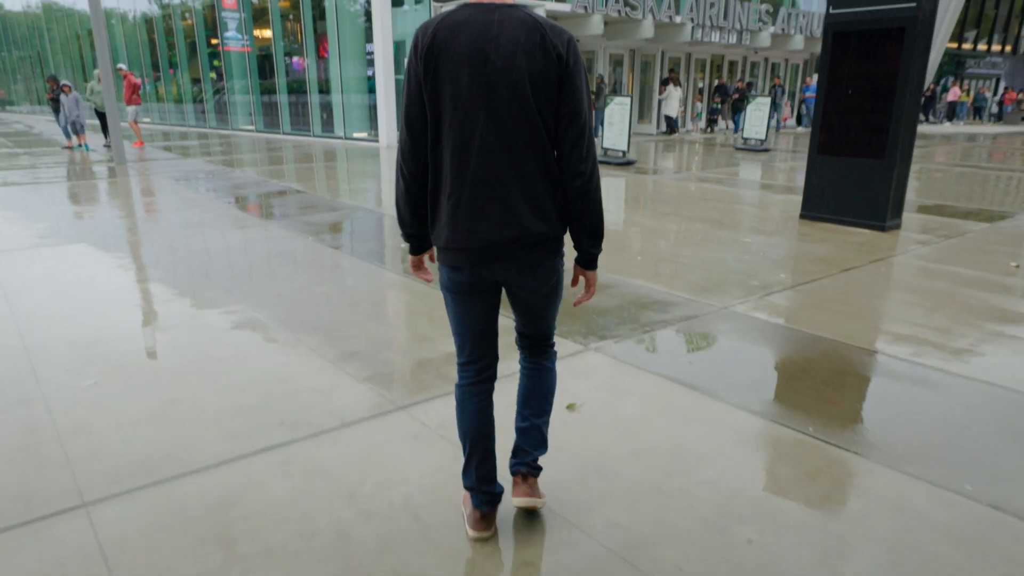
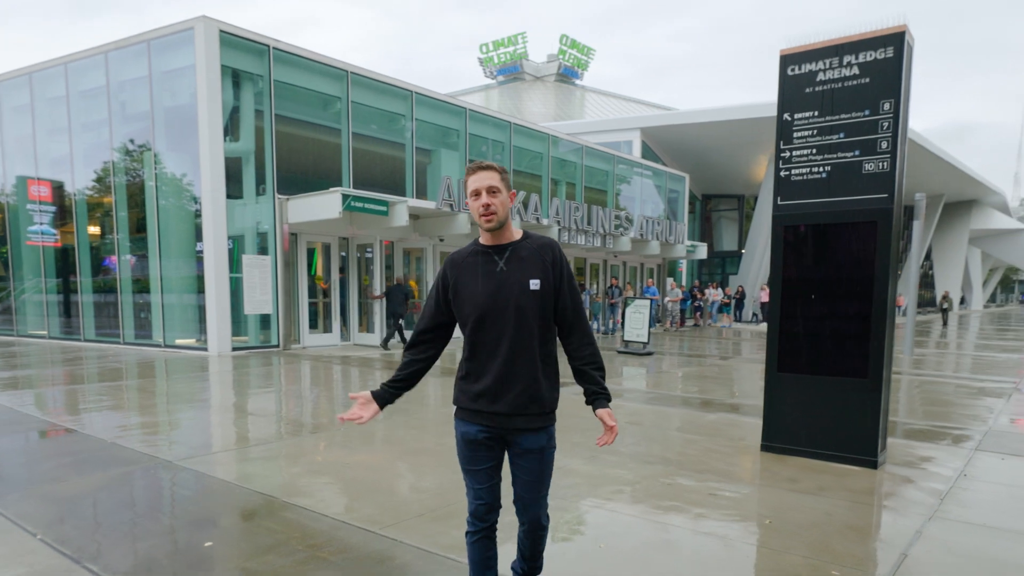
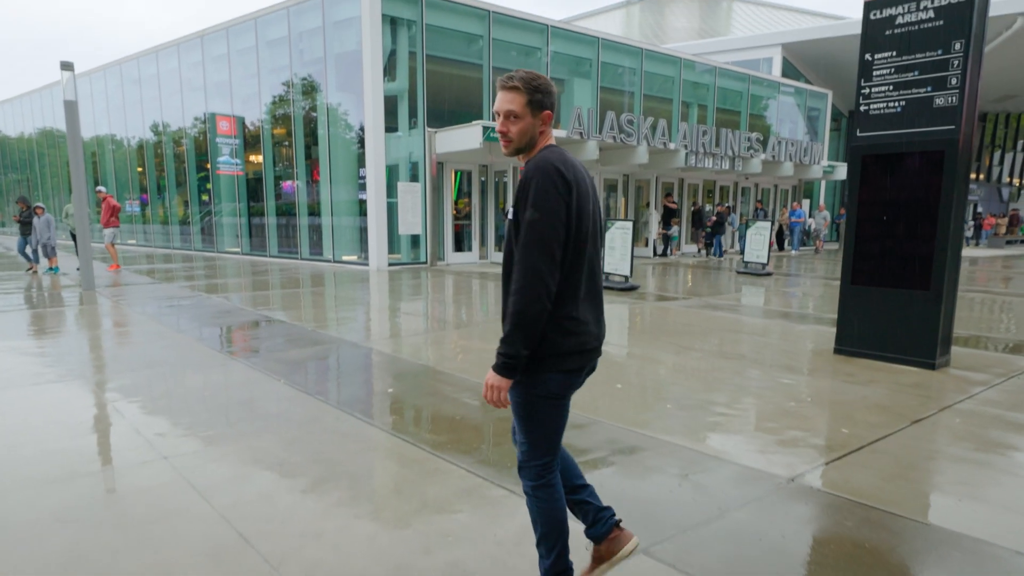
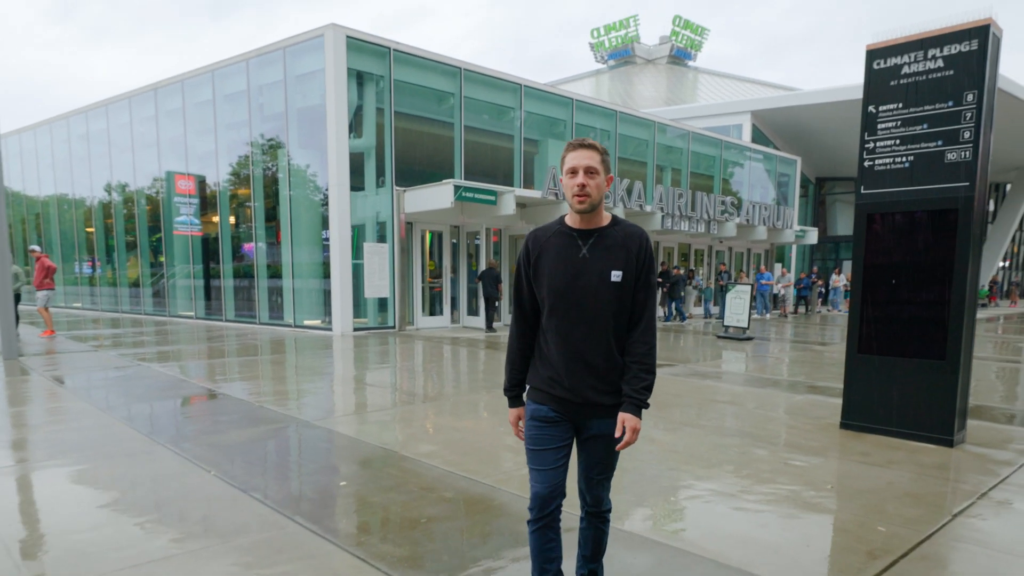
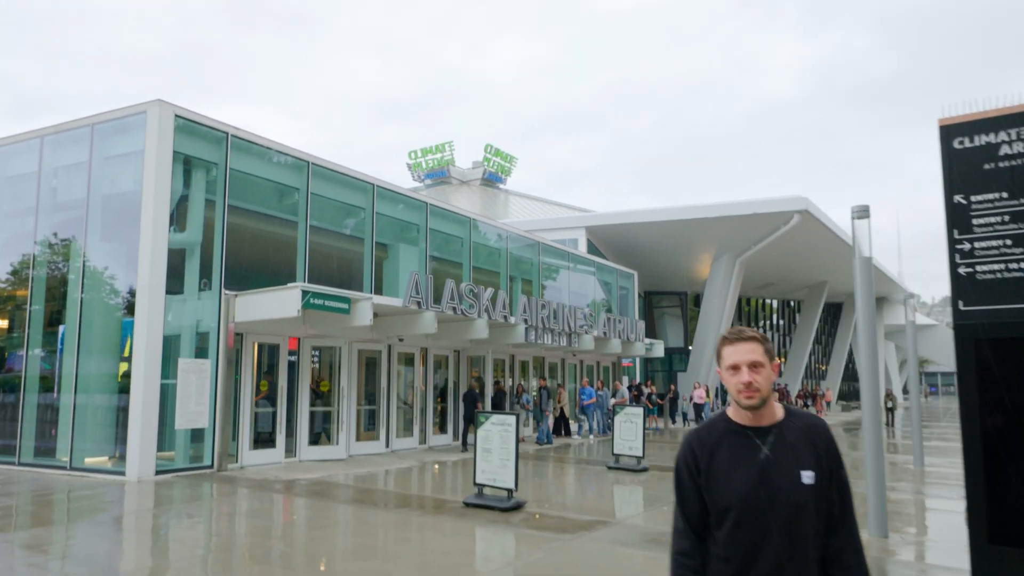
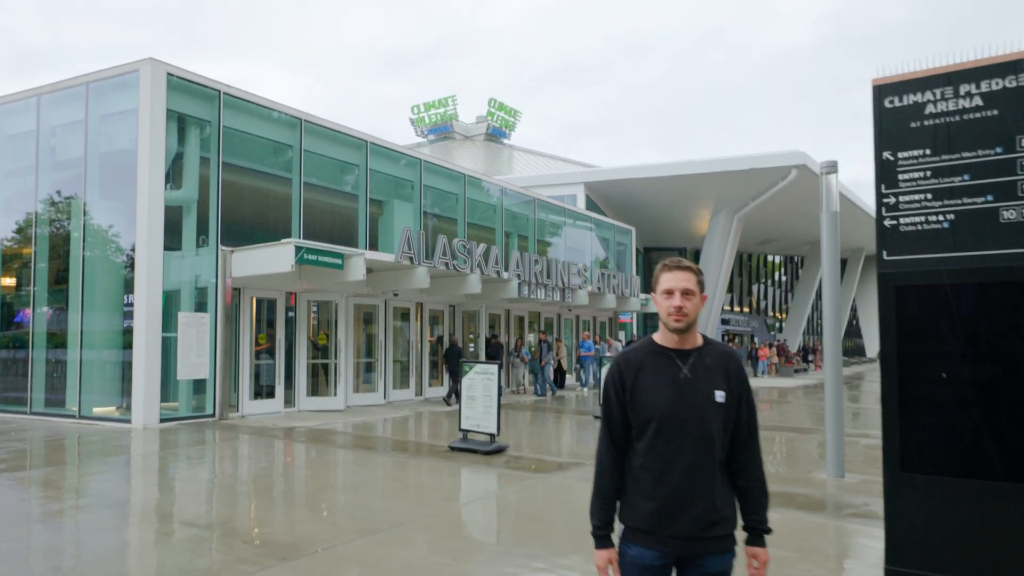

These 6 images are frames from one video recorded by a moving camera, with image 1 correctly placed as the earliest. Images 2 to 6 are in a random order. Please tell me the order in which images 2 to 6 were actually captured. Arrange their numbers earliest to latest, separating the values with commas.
3, 4, 2, 6, 5
